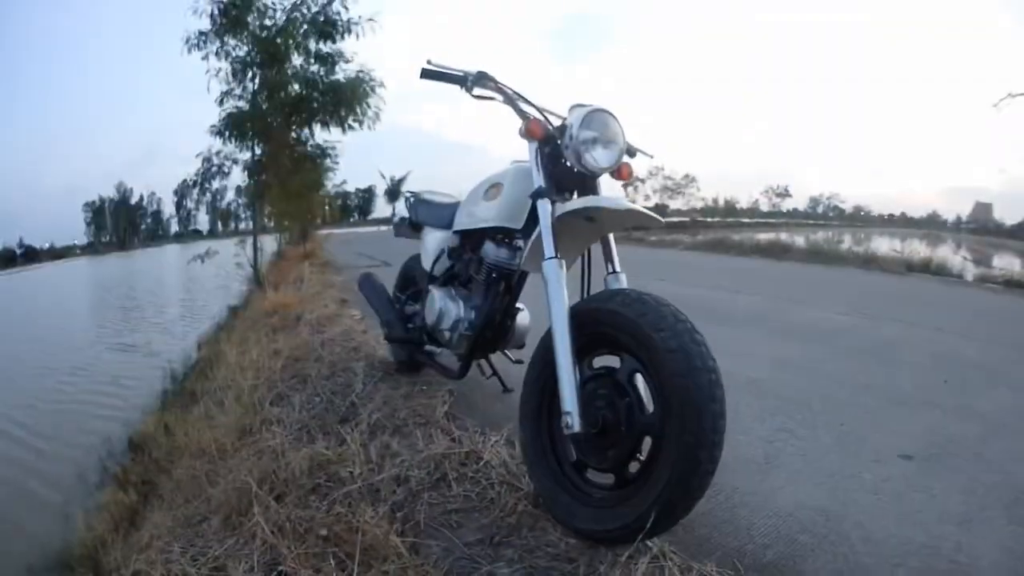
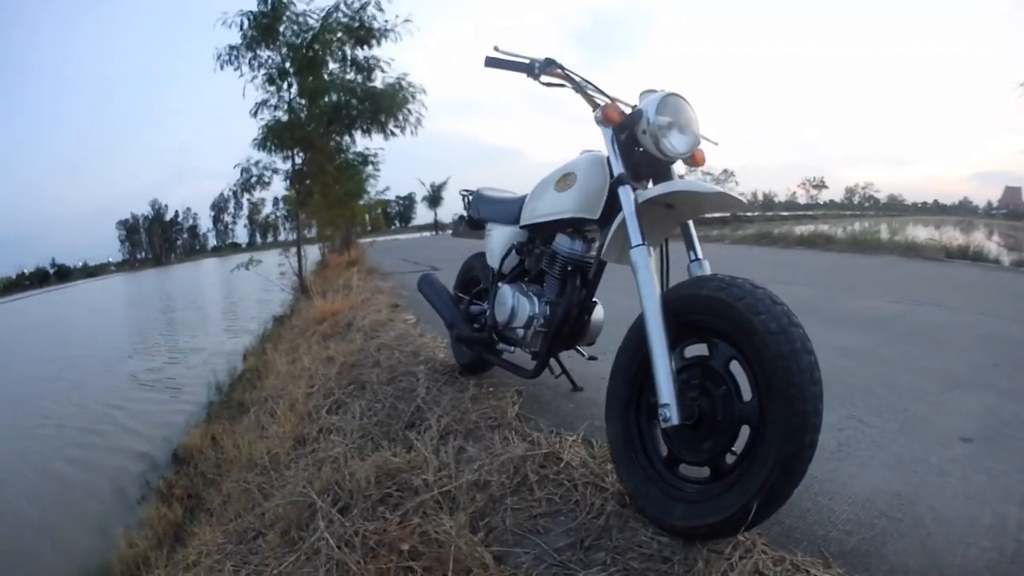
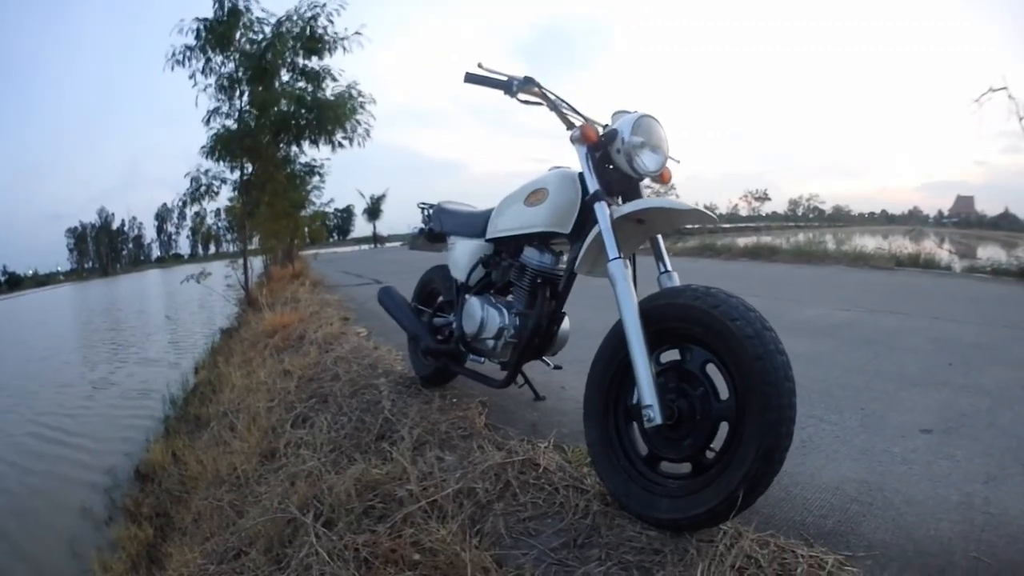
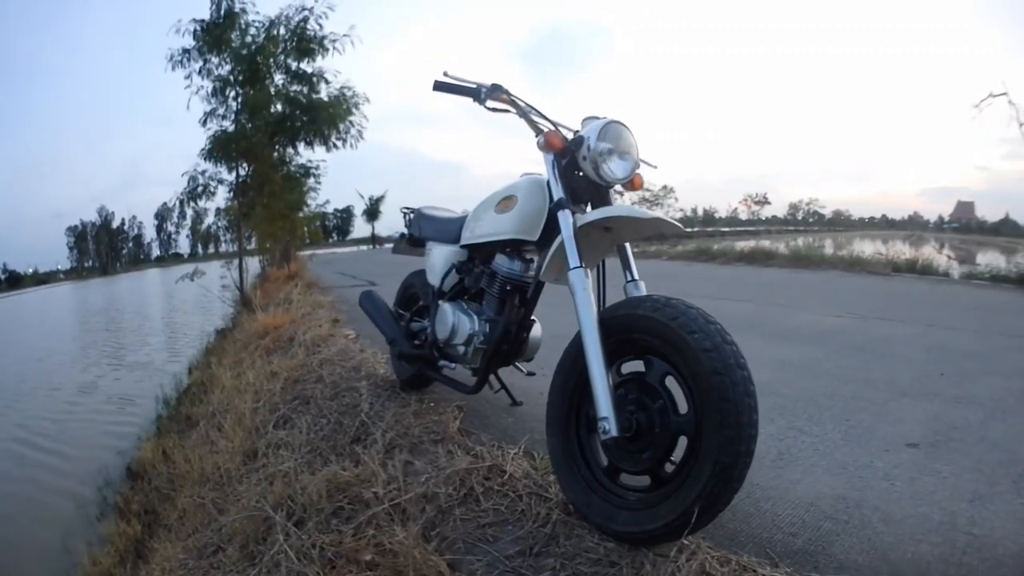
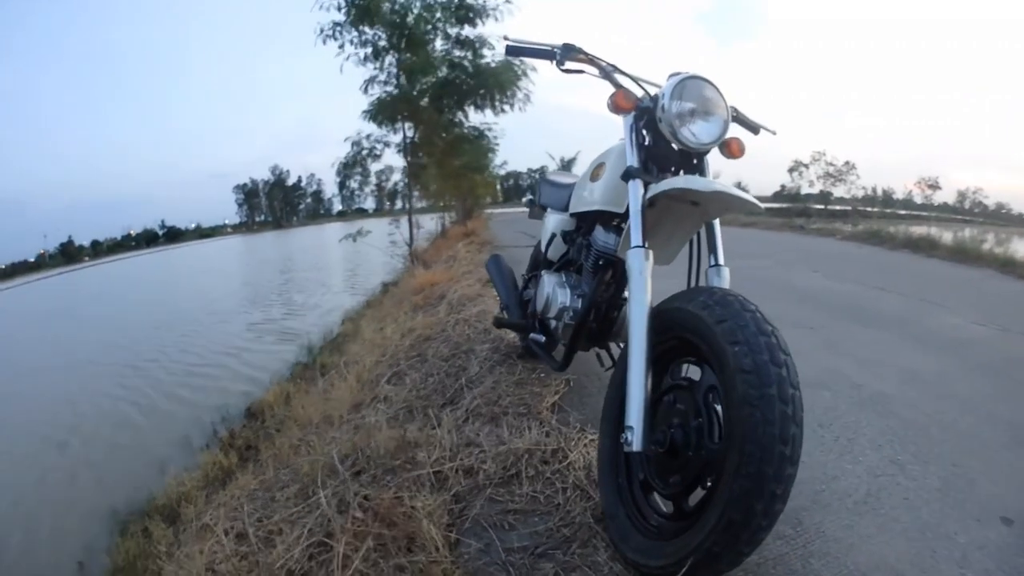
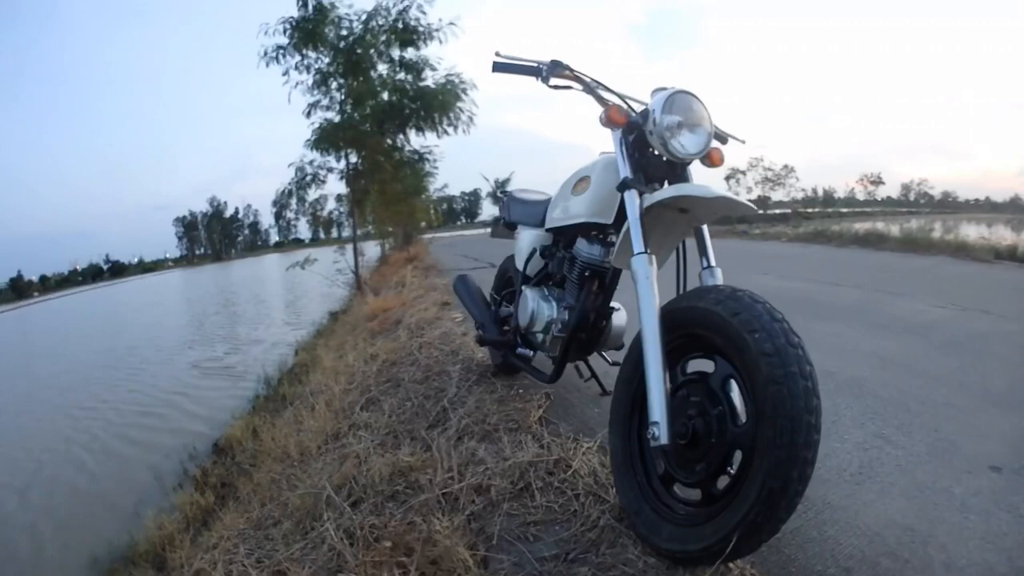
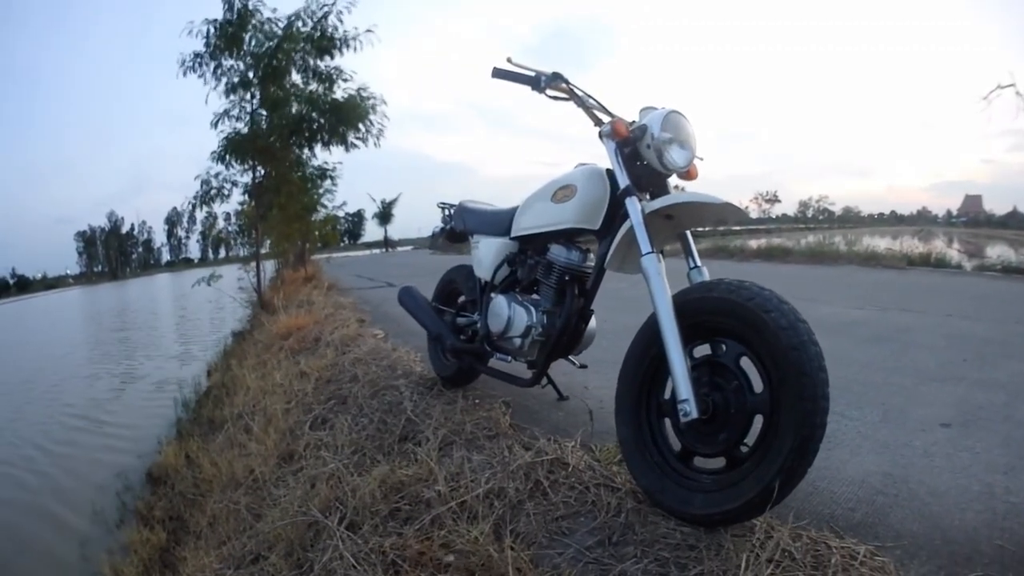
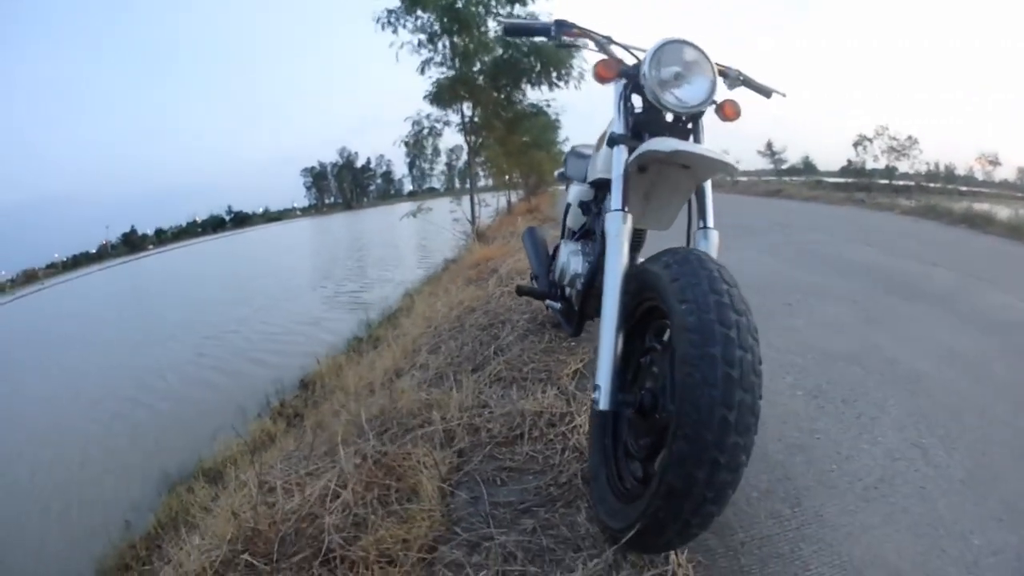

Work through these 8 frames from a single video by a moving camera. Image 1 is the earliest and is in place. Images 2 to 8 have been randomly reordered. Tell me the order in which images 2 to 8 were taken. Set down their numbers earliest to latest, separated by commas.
4, 3, 7, 2, 6, 5, 8
